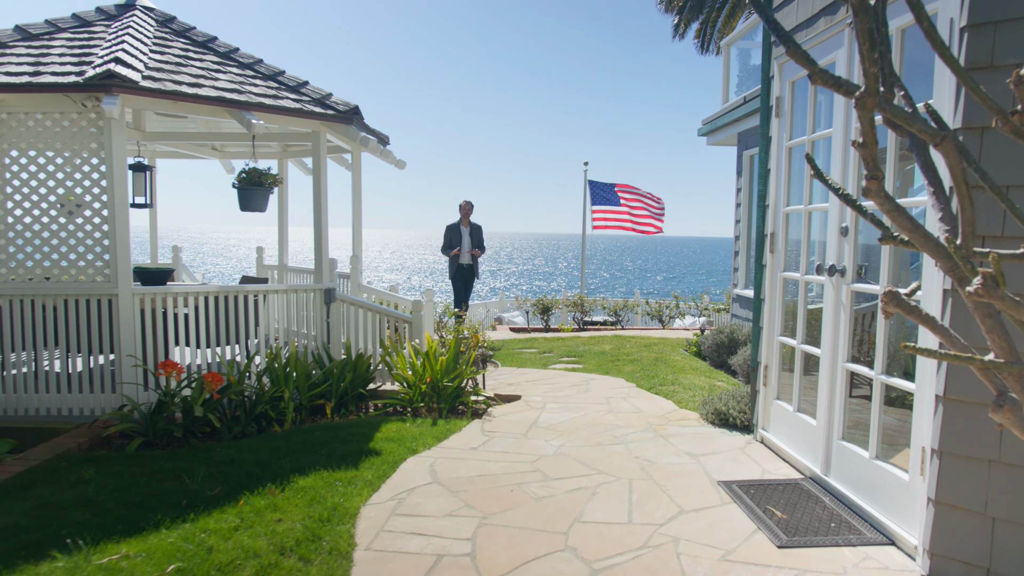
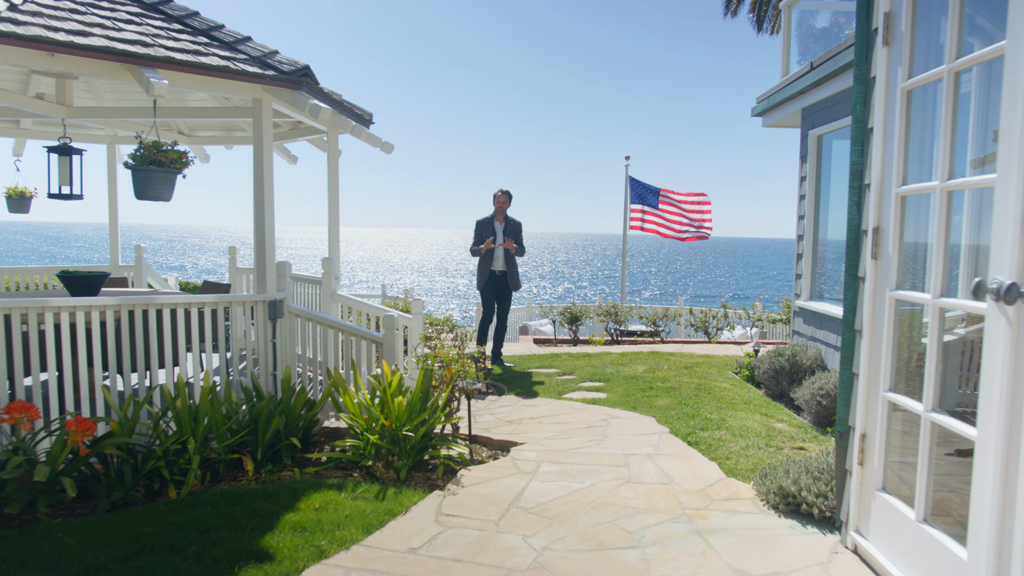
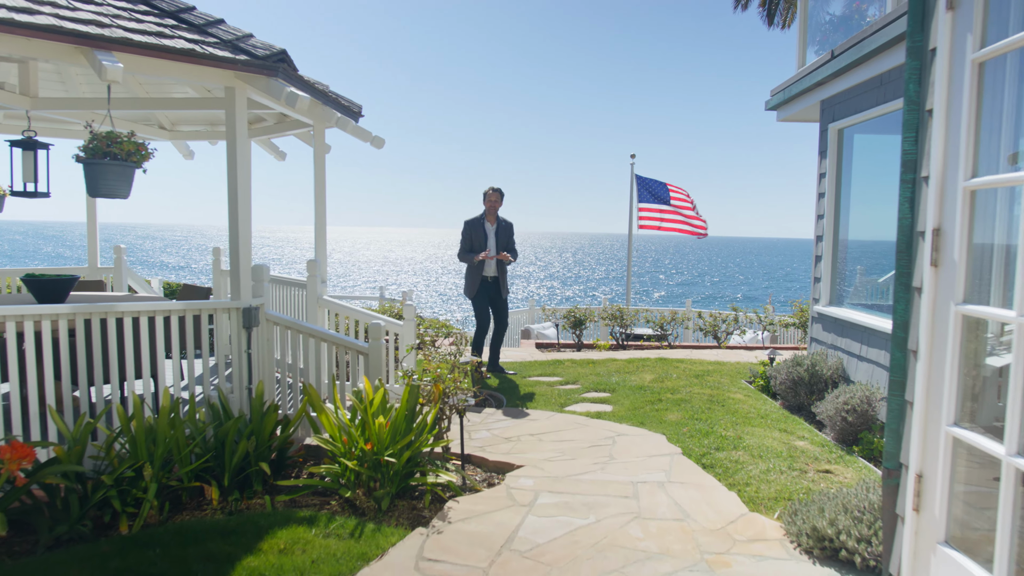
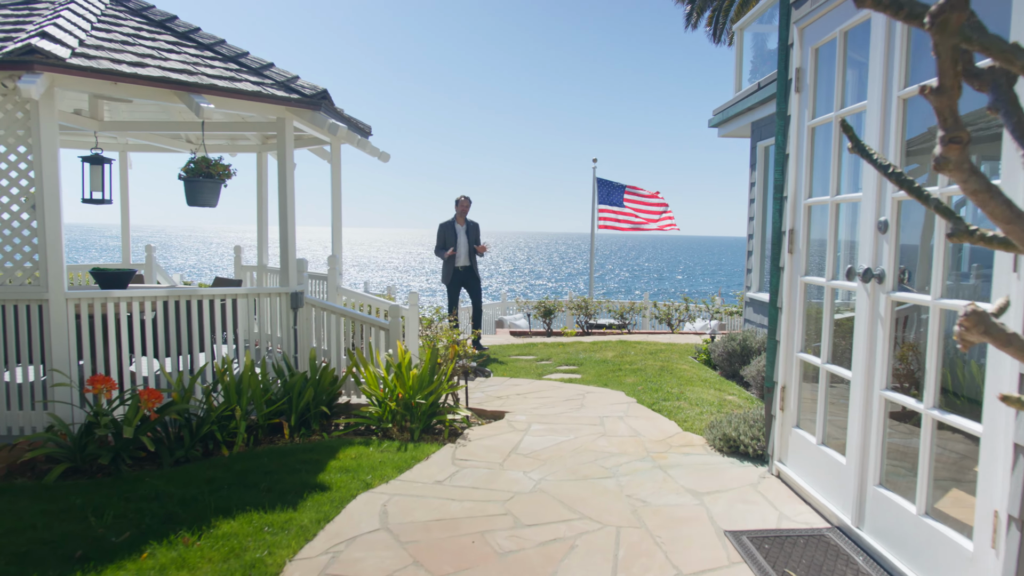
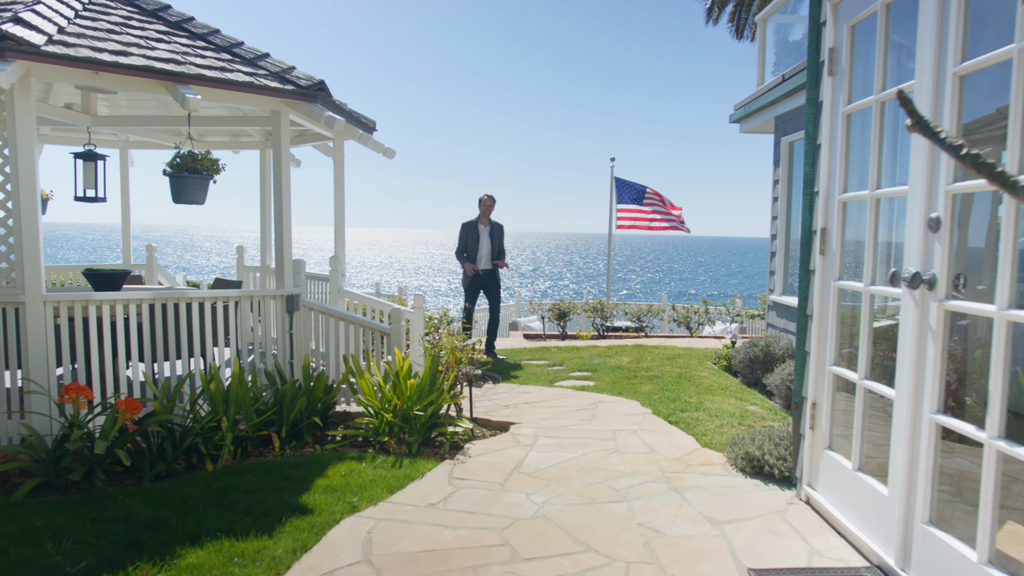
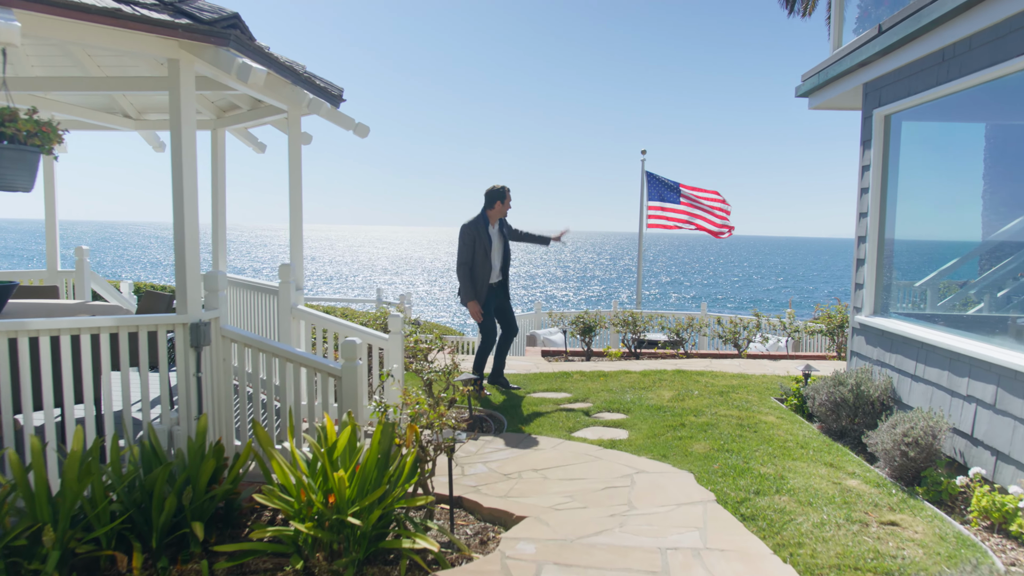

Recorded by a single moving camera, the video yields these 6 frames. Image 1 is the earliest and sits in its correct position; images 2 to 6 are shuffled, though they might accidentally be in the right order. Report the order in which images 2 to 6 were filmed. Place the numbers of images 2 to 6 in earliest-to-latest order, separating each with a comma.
4, 5, 2, 3, 6
